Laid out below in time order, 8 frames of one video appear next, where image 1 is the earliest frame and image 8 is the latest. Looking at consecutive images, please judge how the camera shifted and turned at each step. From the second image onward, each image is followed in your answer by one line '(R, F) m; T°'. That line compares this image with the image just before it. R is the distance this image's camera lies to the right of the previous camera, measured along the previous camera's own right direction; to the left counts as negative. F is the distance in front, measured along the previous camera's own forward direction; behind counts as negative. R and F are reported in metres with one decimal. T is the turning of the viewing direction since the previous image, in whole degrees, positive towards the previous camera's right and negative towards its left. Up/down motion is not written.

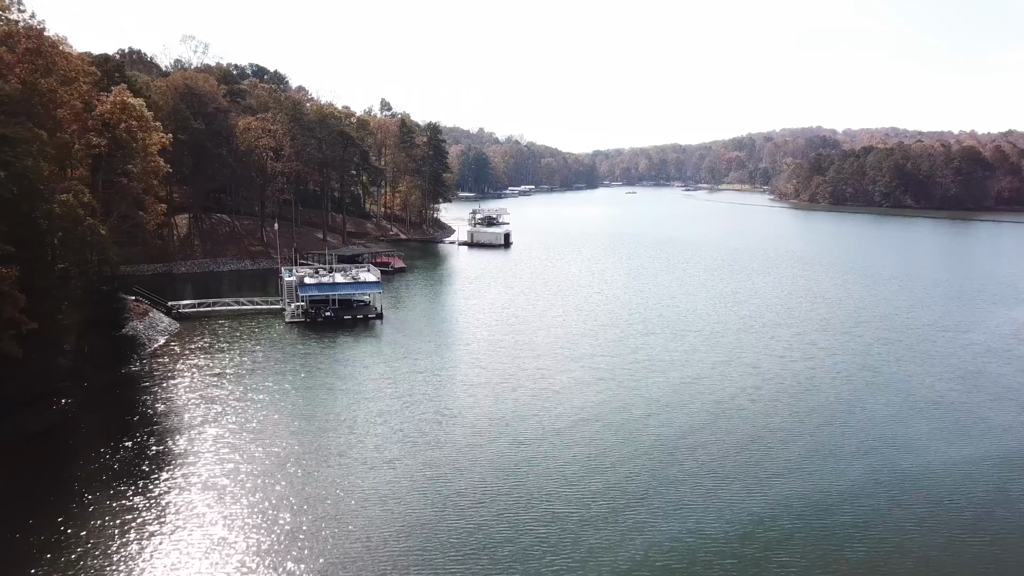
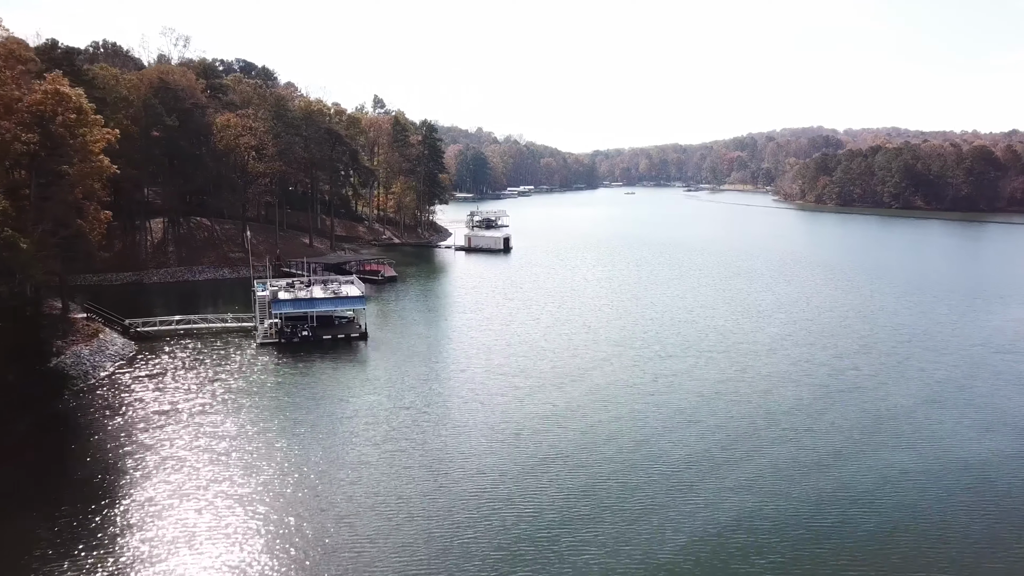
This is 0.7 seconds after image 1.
(-0.1, +5.8) m; 0°
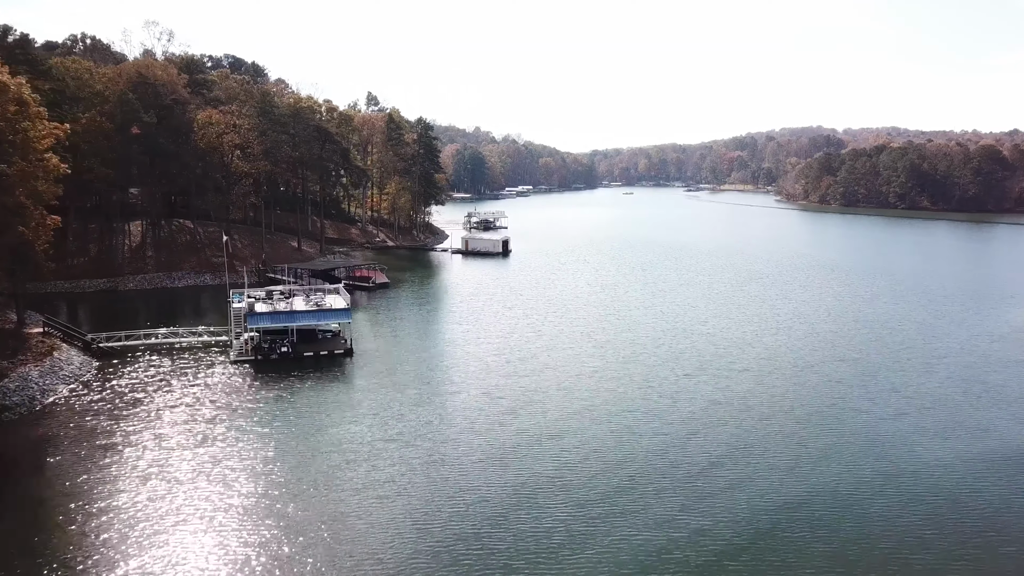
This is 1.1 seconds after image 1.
(-0.1, +4.2) m; 0°
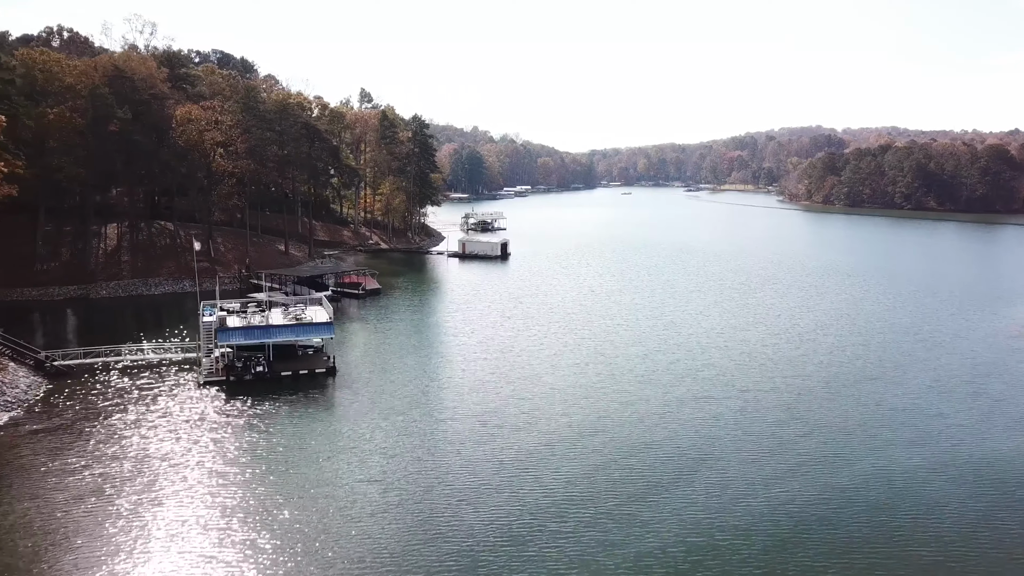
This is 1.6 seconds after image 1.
(-0.1, +4.2) m; 0°
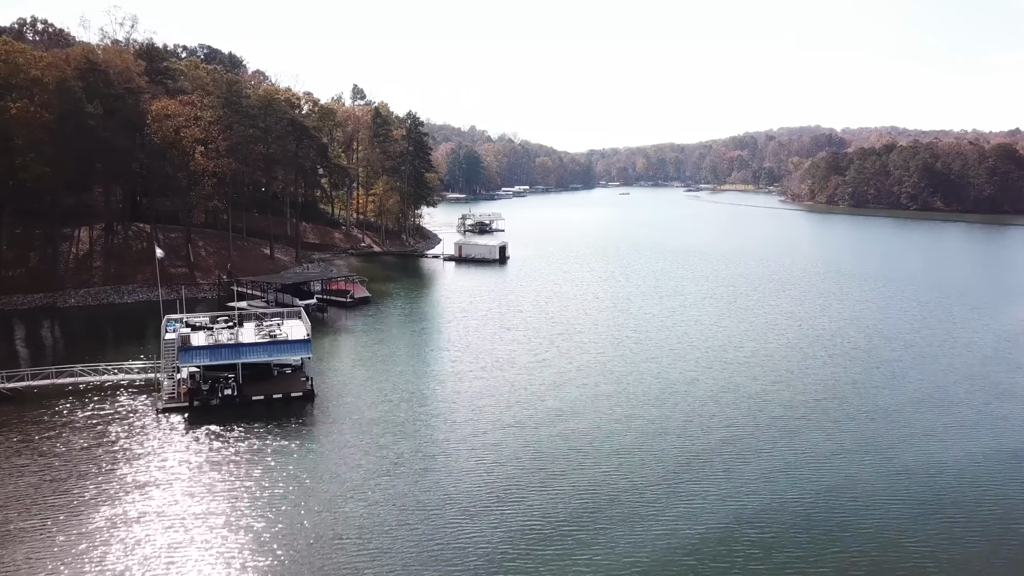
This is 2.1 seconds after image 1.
(-0.1, +4.2) m; 0°
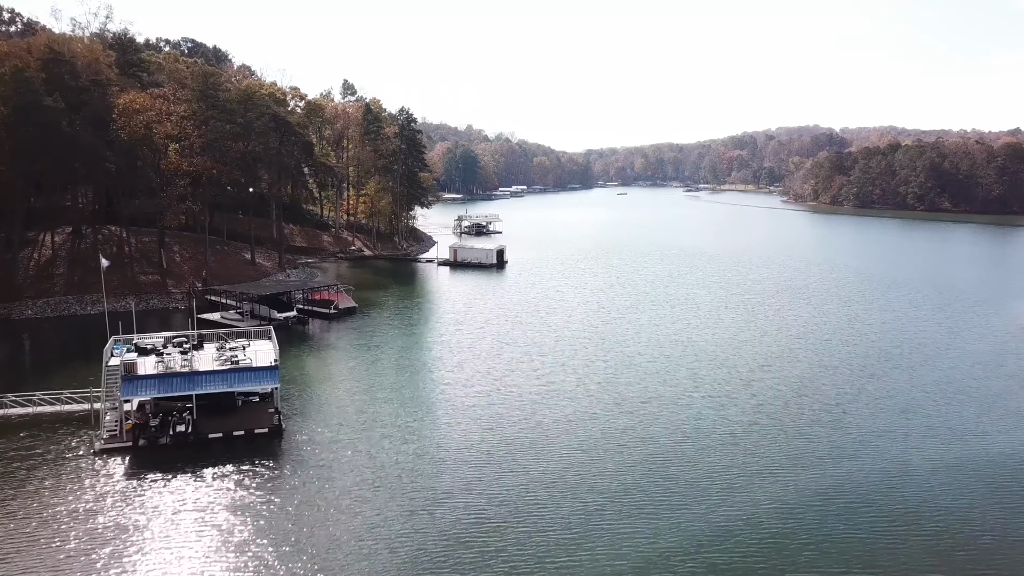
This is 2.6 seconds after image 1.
(-0.1, +4.8) m; 0°
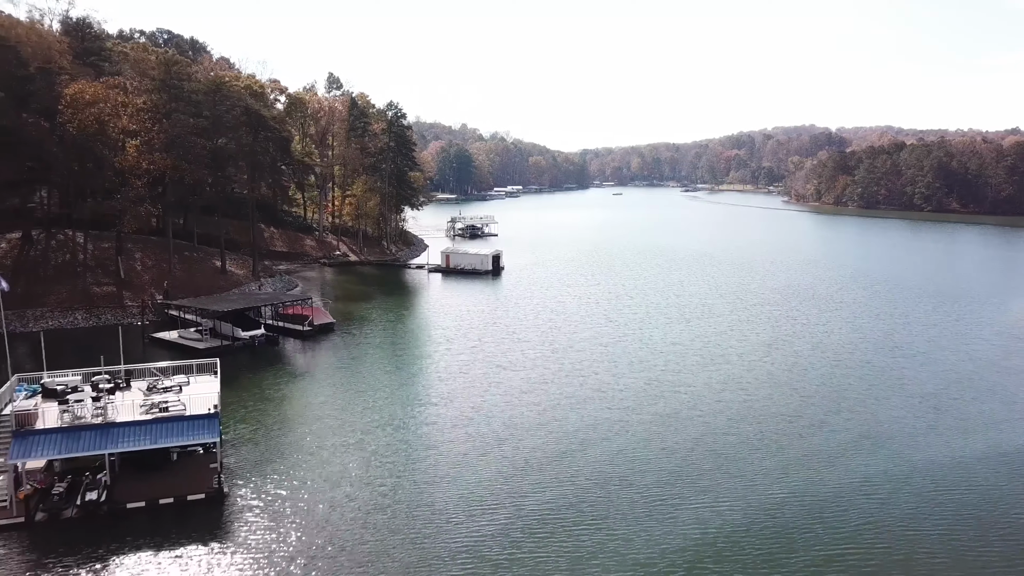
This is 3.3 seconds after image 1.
(-0.2, +6.1) m; 0°
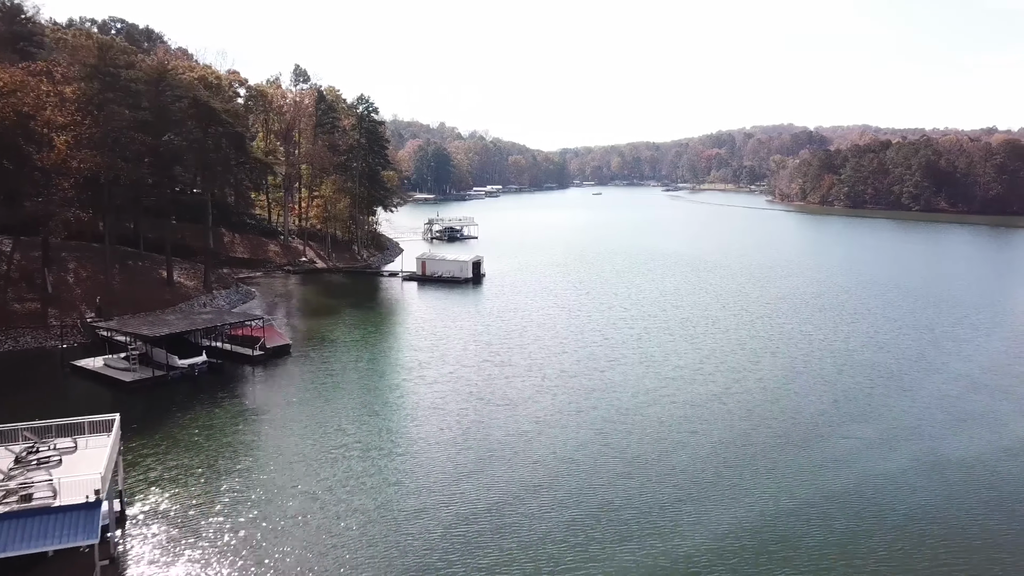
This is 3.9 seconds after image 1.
(-0.2, +6.1) m; +1°
